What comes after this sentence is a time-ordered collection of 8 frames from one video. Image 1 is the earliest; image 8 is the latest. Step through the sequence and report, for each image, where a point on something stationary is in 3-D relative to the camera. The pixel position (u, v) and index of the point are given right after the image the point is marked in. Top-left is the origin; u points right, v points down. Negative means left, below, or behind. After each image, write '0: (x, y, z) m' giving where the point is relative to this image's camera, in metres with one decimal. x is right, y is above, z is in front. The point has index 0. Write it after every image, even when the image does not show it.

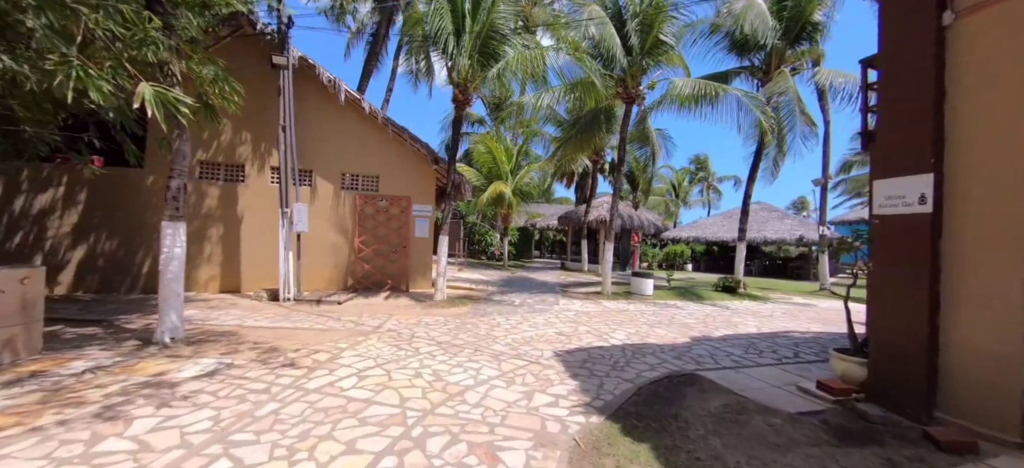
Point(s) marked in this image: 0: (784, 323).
0: (+5.7, -1.8, +8.5) m
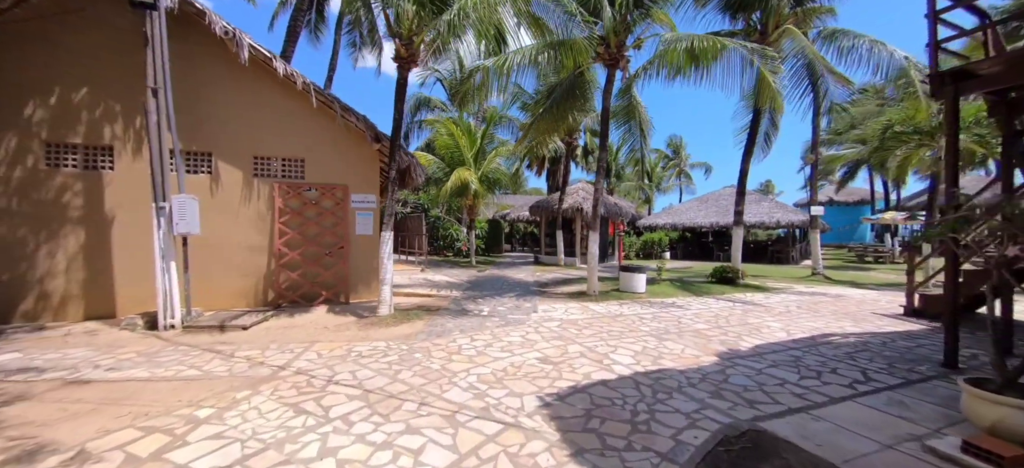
0: (+5.2, -1.5, +7.0) m
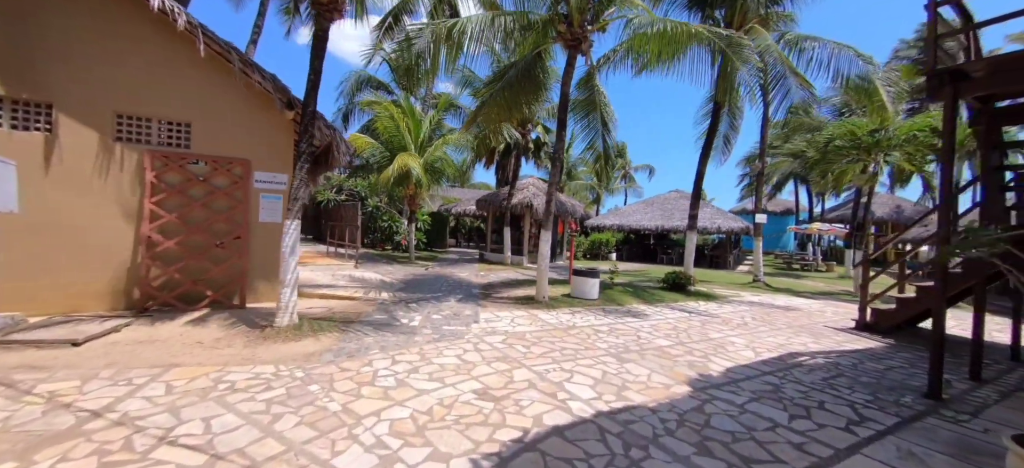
0: (+4.2, -1.6, +6.5) m
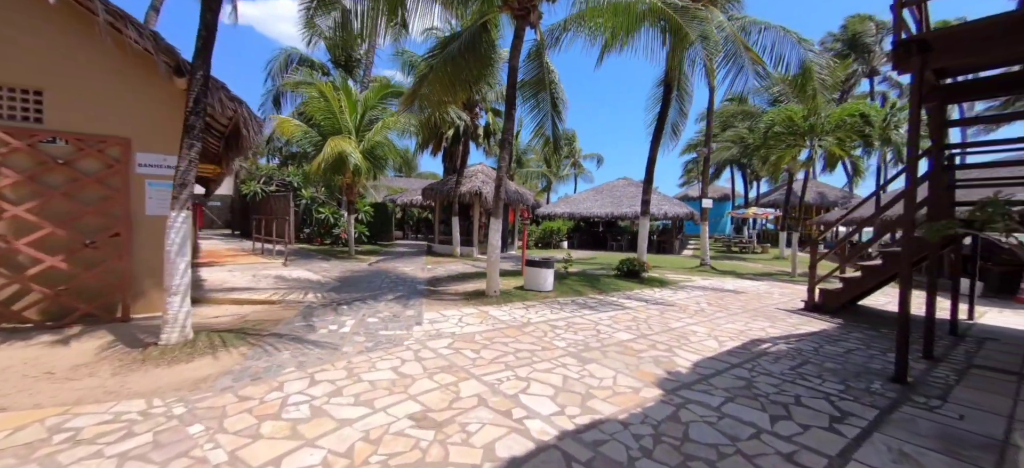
0: (+3.4, -1.4, +6.3) m
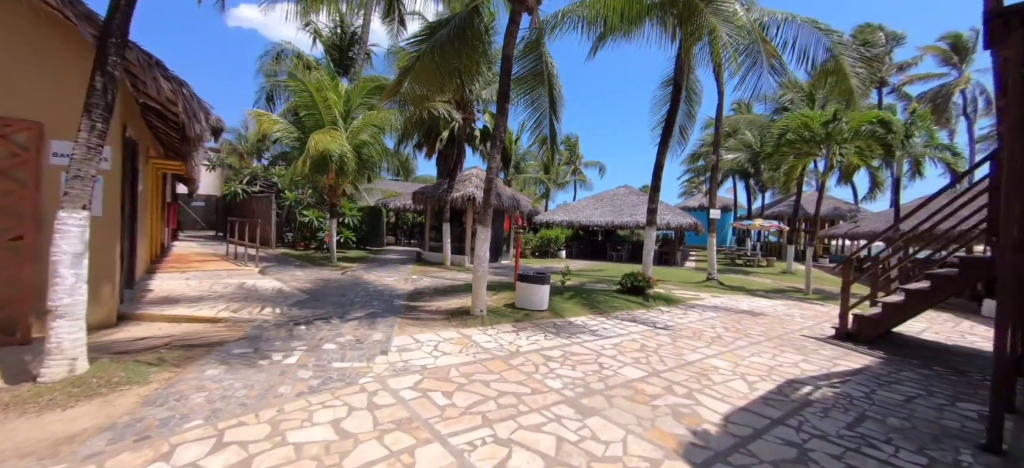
0: (+3.2, -1.6, +5.4) m
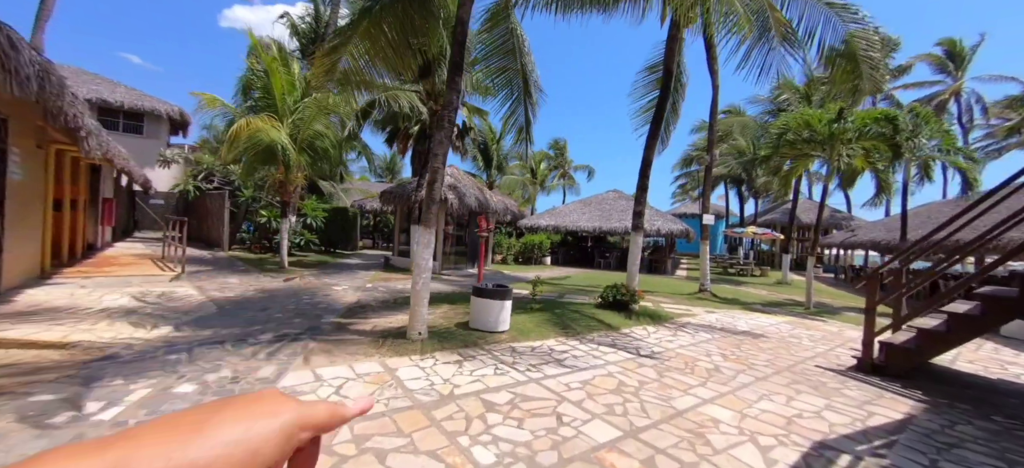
0: (+2.6, -1.7, +4.1) m
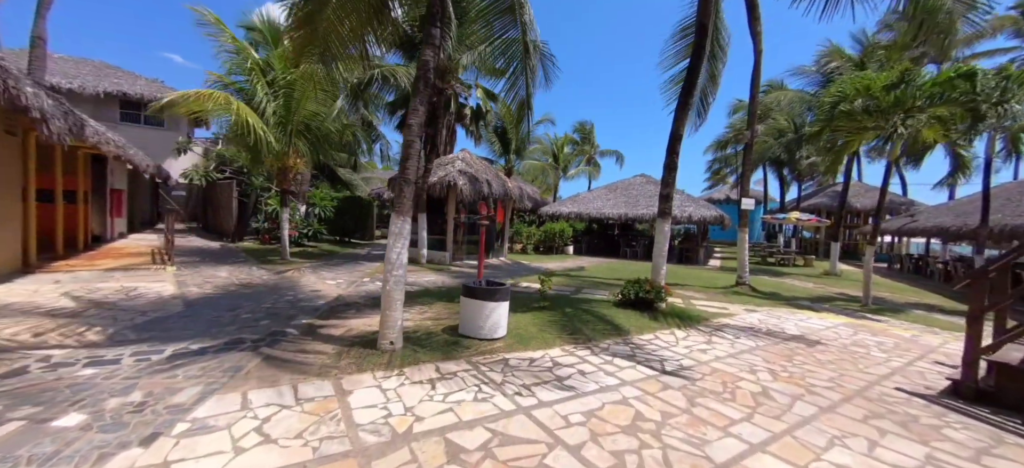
0: (+2.5, -1.6, +3.0) m
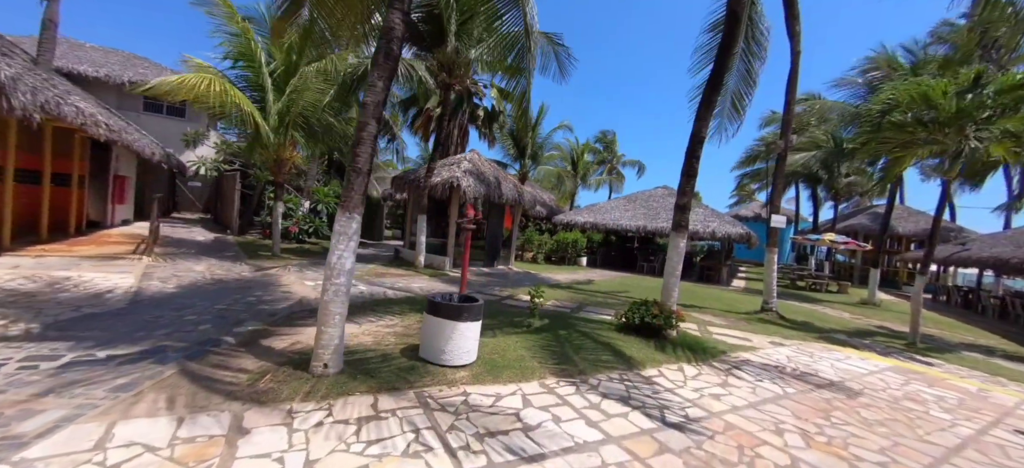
0: (+2.1, -1.7, +2.1) m
